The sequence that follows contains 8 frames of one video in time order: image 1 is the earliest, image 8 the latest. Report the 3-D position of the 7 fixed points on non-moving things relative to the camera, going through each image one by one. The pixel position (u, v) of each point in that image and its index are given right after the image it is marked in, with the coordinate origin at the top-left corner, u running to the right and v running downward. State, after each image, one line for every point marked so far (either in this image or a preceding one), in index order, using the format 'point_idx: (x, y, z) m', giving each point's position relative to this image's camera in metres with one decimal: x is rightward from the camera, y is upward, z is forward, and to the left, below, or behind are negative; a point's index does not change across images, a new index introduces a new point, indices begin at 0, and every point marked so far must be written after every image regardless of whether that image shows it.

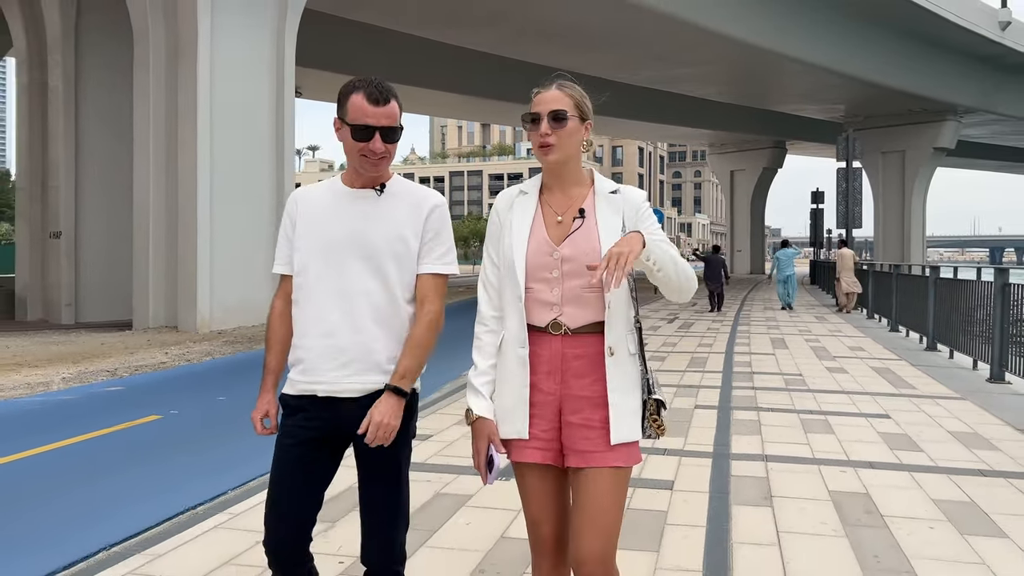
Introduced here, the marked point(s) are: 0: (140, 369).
0: (-4.5, -1.0, +9.2) m
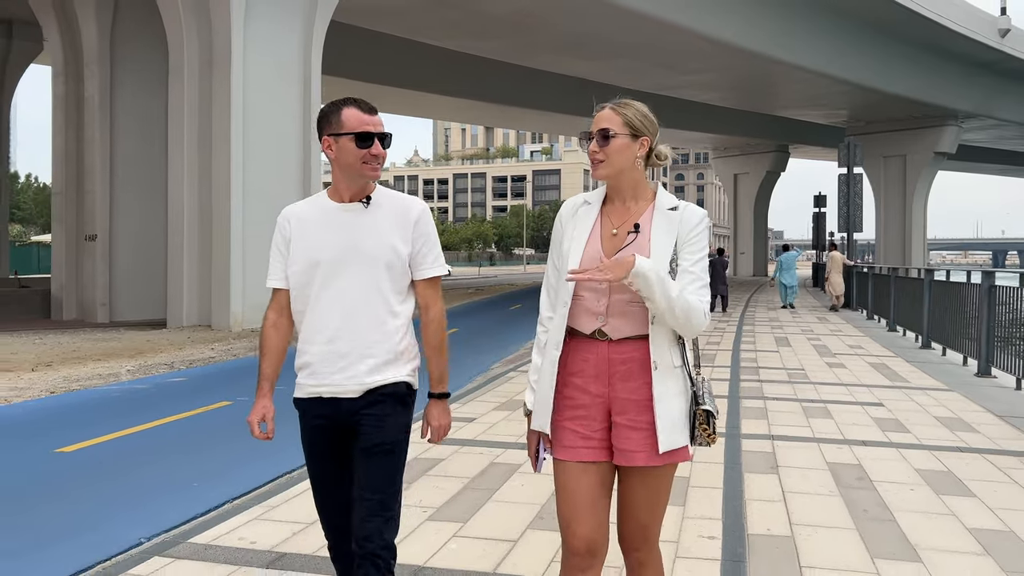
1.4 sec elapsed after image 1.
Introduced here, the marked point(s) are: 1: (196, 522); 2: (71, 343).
0: (-4.2, -1.0, +10.0) m
1: (-1.8, -1.3, +4.4) m
2: (-6.5, -0.8, +11.3) m
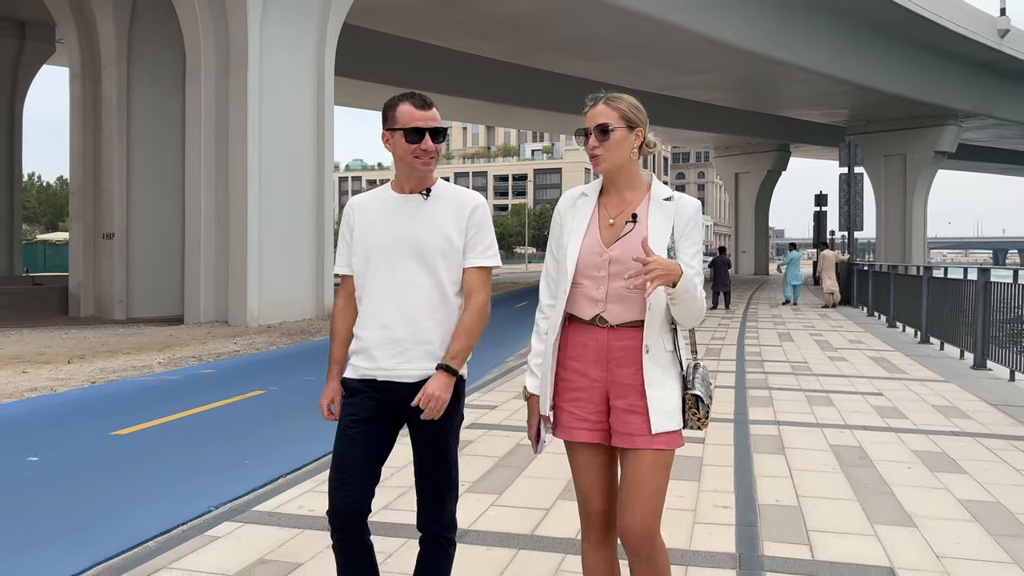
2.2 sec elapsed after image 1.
0: (-4.0, -0.9, +10.4) m
1: (-1.6, -1.3, +4.8) m
2: (-6.3, -0.8, +11.6) m
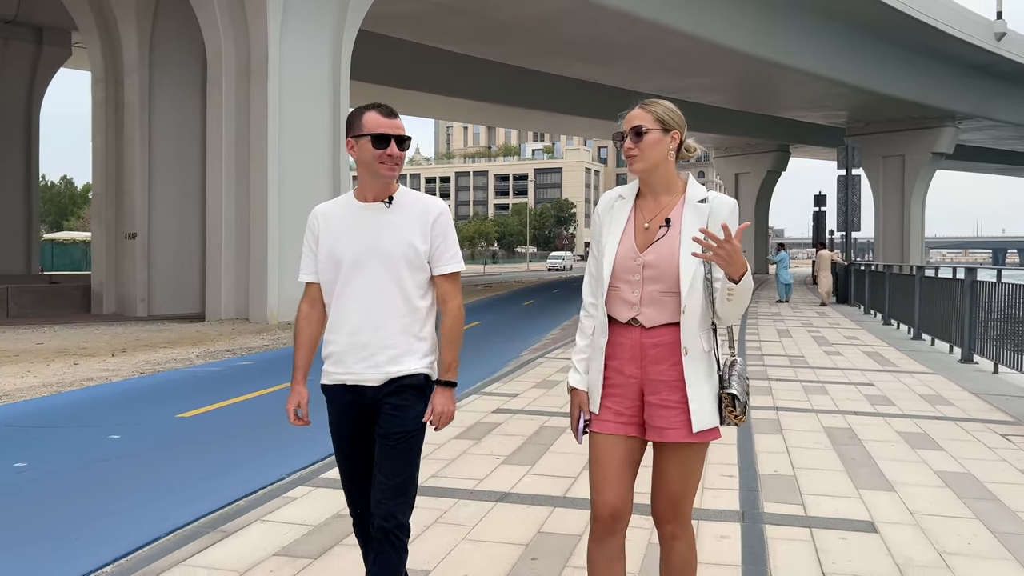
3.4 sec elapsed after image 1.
0: (-3.8, -0.9, +11.0) m
1: (-1.4, -1.3, +5.5) m
2: (-6.1, -0.7, +12.3) m
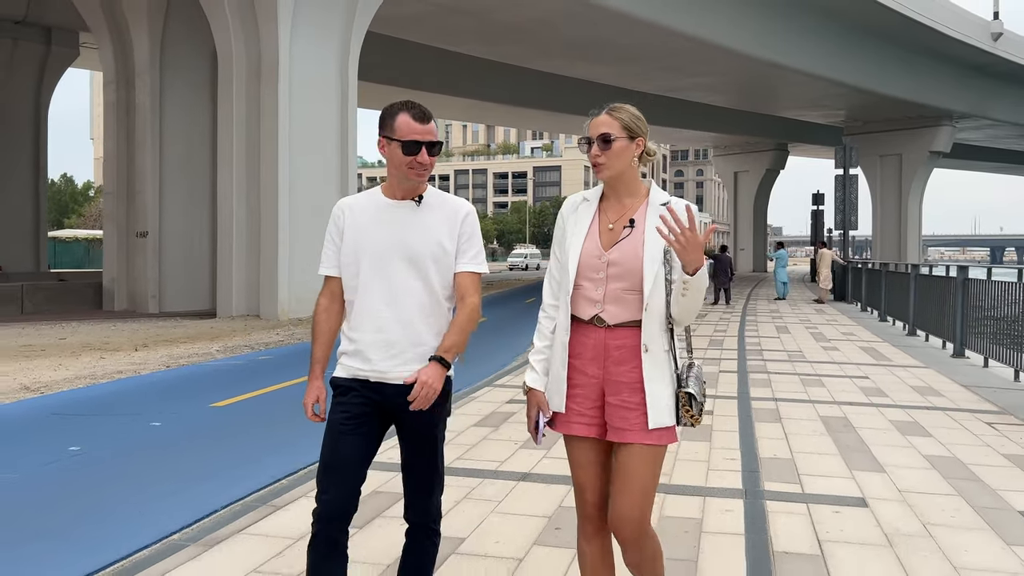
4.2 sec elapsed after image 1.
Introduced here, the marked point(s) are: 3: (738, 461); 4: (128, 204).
0: (-3.7, -0.8, +11.4) m
1: (-1.3, -1.3, +5.8) m
2: (-6.0, -0.7, +12.6) m
3: (+1.6, -1.2, +5.4) m
4: (-9.7, +2.1, +19.4) m
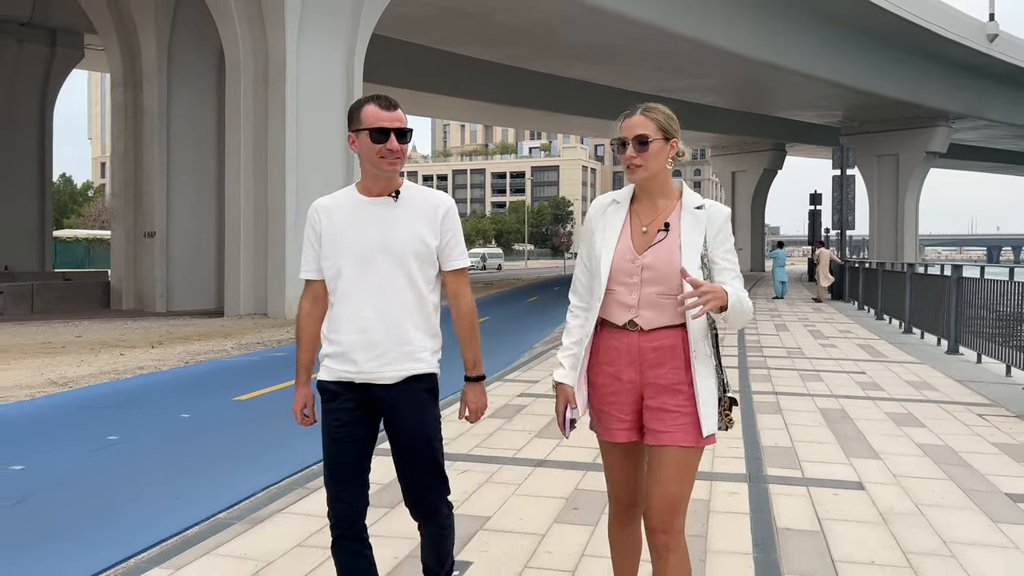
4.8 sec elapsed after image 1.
0: (-3.6, -0.8, +11.7) m
1: (-1.2, -1.2, +6.1) m
2: (-5.9, -0.7, +12.9) m
3: (+1.7, -1.2, +5.7) m
4: (-9.6, +2.1, +19.6) m
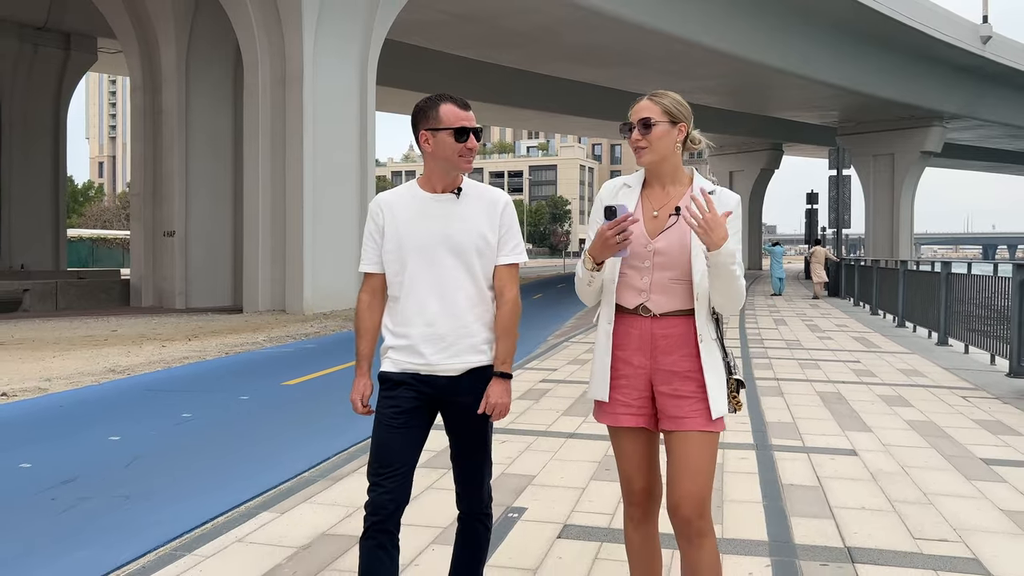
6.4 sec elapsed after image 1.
0: (-3.3, -0.8, +12.3) m
1: (-1.0, -1.2, +6.8) m
2: (-5.7, -0.6, +13.5) m
3: (+1.9, -1.1, +6.3) m
4: (-9.4, +2.2, +20.3) m
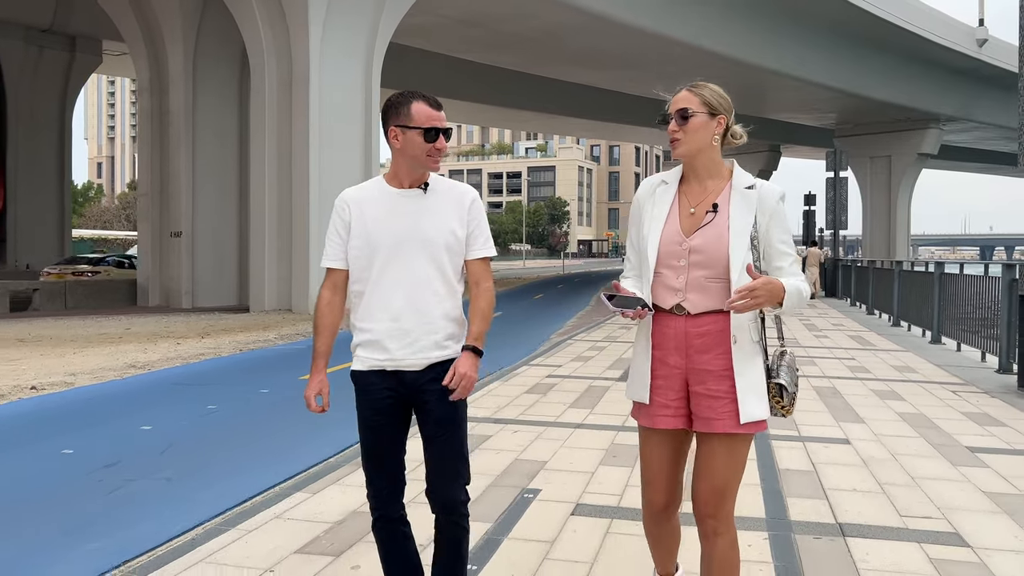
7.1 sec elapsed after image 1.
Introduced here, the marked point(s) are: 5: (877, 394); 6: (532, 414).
0: (-3.3, -0.8, +12.6) m
1: (-0.9, -1.2, +7.1) m
2: (-5.6, -0.6, +13.8) m
3: (+2.0, -1.1, +6.6) m
4: (-9.3, +2.2, +20.5) m
5: (+3.6, -1.1, +7.6) m
6: (+0.1, -1.1, +6.6) m
